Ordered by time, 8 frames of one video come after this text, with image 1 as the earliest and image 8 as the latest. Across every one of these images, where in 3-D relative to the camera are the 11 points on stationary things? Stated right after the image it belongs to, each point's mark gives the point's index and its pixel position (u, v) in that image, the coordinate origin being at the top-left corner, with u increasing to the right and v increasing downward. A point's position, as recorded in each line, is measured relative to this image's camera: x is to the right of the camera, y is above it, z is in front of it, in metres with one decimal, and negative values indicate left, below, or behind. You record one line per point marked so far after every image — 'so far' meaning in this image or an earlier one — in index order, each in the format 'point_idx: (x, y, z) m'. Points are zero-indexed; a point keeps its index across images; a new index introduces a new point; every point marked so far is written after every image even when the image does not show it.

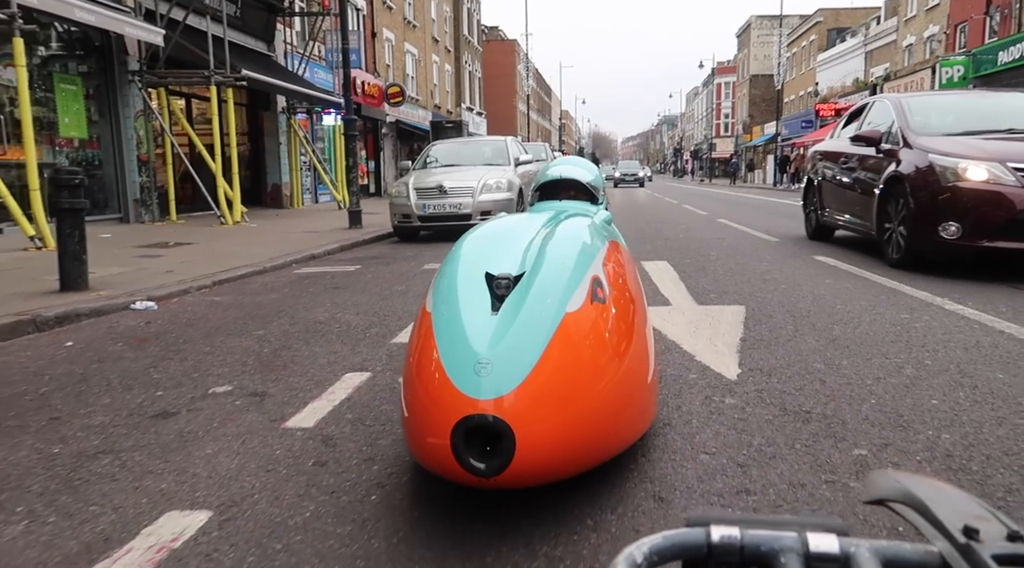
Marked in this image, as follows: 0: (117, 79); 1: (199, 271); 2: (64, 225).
0: (-7.8, +4.1, +14.8) m
1: (-3.8, +0.2, +9.2) m
2: (-4.3, +0.6, +7.3) m
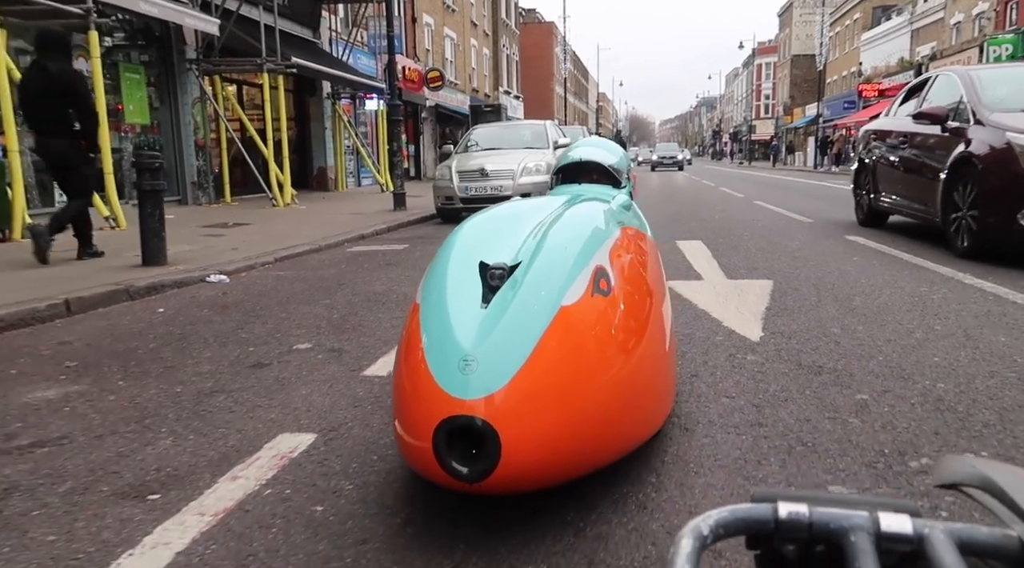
0: (-7.0, +4.5, +15.6) m
1: (-3.3, +0.5, +9.9) m
2: (-3.9, +0.8, +8.0) m
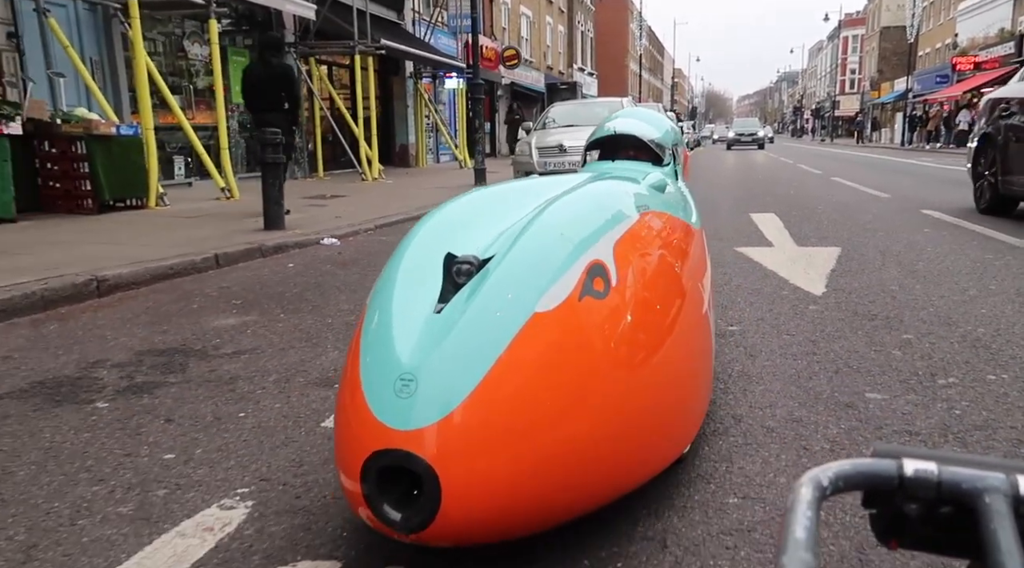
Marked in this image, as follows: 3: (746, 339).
0: (-5.2, +5.2, +16.8) m
1: (-2.2, +1.0, +10.8) m
2: (-2.9, +1.3, +9.0) m
3: (+1.2, -0.3, +3.9) m
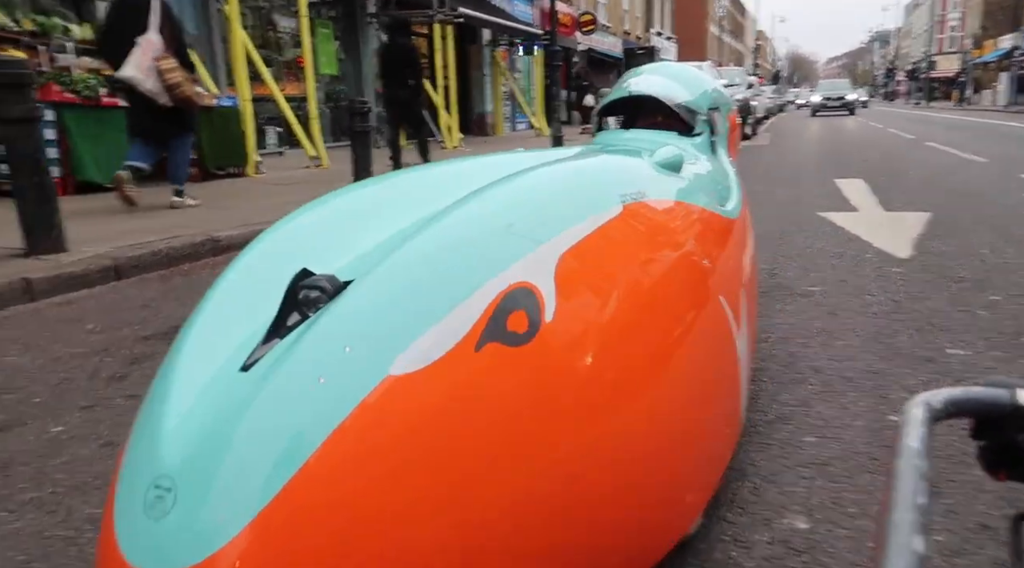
0: (-3.5, +6.0, +17.2) m
1: (-1.0, +1.5, +11.2) m
2: (-1.9, +1.7, +9.3) m
3: (+1.7, -0.1, +4.0) m
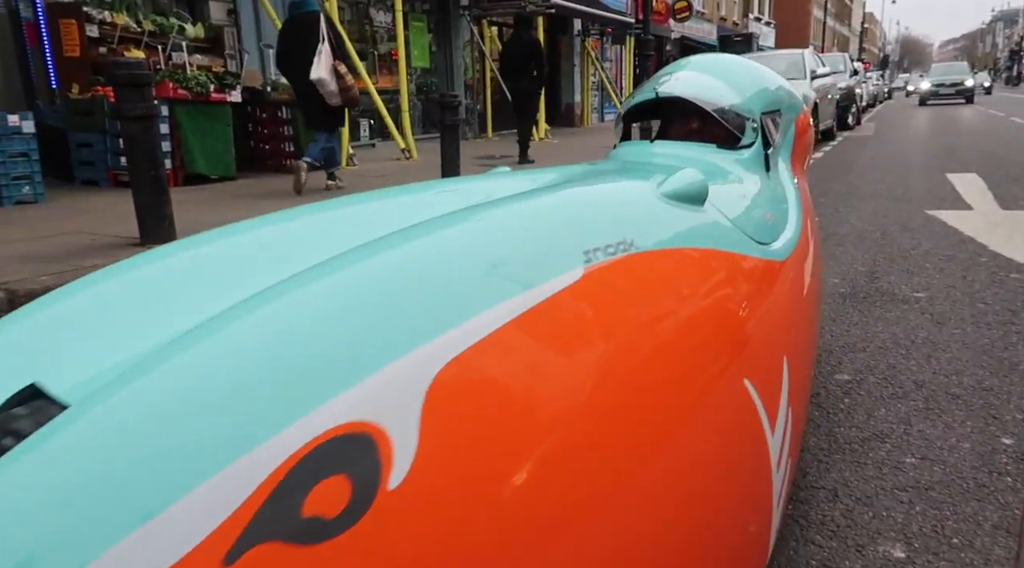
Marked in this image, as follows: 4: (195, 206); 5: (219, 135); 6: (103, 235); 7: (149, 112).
0: (-1.4, +6.2, +17.3) m
1: (+0.3, +1.6, +11.2) m
2: (-0.8, +1.9, +9.5) m
3: (+2.1, -0.1, +3.8) m
4: (-3.3, +0.8, +7.8) m
5: (-3.9, +2.0, +10.0) m
6: (-3.3, +0.4, +6.1) m
7: (-2.6, +1.2, +5.5) m
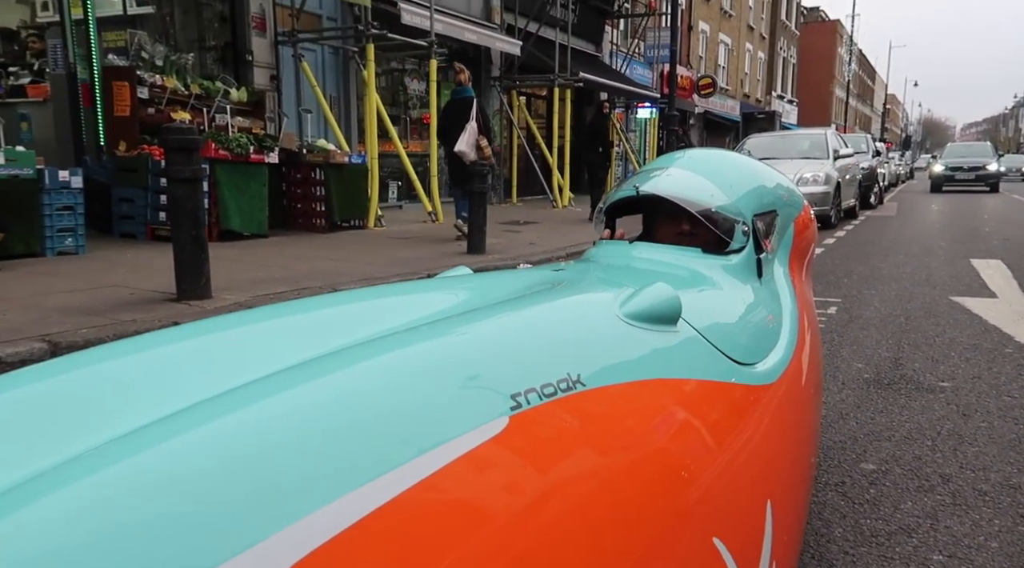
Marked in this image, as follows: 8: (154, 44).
0: (-0.7, +4.7, +17.9) m
1: (+0.6, +0.6, +11.3) m
2: (-0.5, +1.0, +9.7) m
3: (+2.3, -0.6, +3.8) m
4: (-3.0, +0.2, +8.0) m
5: (-3.5, +1.2, +10.3) m
6: (-3.1, 0.0, +6.3) m
7: (-2.4, +0.8, +5.7) m
8: (-5.4, +3.6, +11.4) m
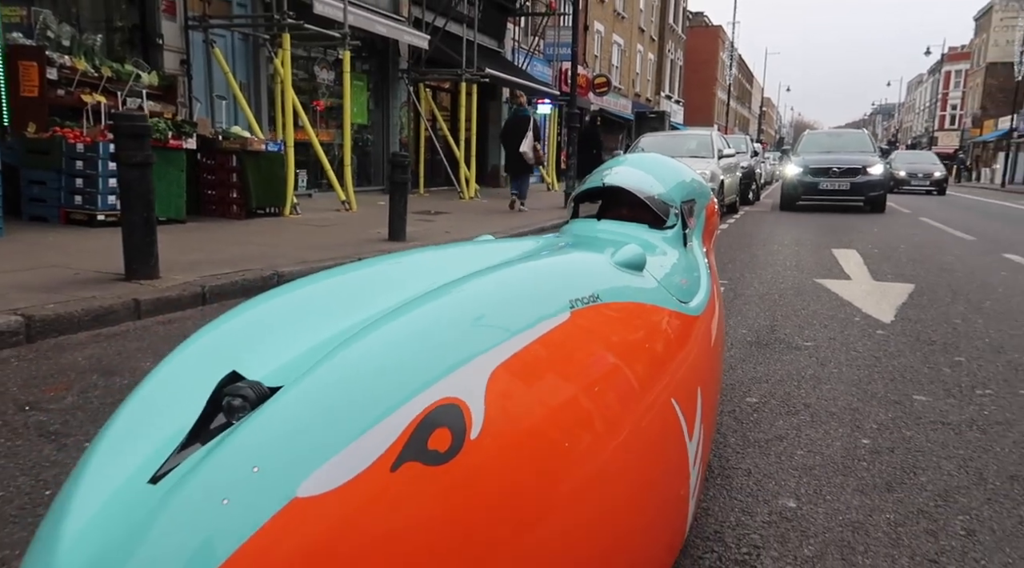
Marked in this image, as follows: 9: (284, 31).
0: (-2.9, +5.0, +18.3) m
1: (-0.7, +0.8, +12.0) m
2: (-1.6, +1.2, +10.2) m
3: (+2.0, -0.4, +4.8) m
4: (-3.8, +0.4, +8.2) m
5: (-4.7, +1.4, +10.4) m
6: (-3.7, +0.1, +6.5) m
7: (-2.9, +1.0, +6.0) m
8: (-6.7, +3.9, +11.2) m
9: (-3.8, +4.2, +12.6) m
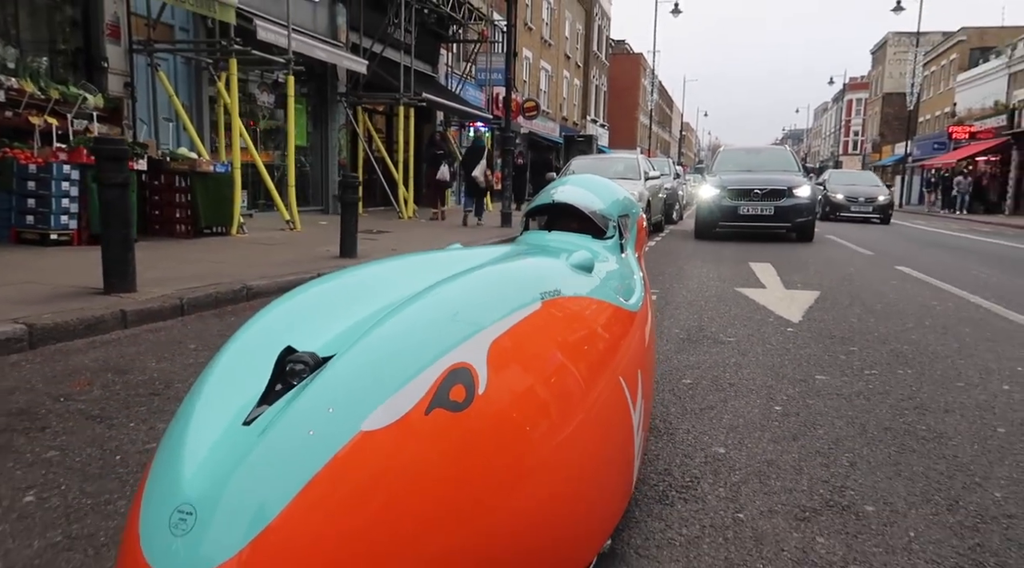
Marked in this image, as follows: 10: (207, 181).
0: (-4.5, +4.6, +18.7) m
1: (-1.7, +0.6, +12.6) m
2: (-2.3, +1.0, +10.7) m
3: (+1.7, -0.5, +5.6) m
4: (-4.4, +0.2, +8.5) m
5: (-5.4, +1.2, +10.6) m
6: (-4.1, 0.0, +6.8) m
7: (-3.3, +0.9, +6.4) m
8: (-7.6, +3.6, +11.3) m
9: (-4.8, +3.9, +12.9) m
10: (-4.8, +1.6, +12.0) m
